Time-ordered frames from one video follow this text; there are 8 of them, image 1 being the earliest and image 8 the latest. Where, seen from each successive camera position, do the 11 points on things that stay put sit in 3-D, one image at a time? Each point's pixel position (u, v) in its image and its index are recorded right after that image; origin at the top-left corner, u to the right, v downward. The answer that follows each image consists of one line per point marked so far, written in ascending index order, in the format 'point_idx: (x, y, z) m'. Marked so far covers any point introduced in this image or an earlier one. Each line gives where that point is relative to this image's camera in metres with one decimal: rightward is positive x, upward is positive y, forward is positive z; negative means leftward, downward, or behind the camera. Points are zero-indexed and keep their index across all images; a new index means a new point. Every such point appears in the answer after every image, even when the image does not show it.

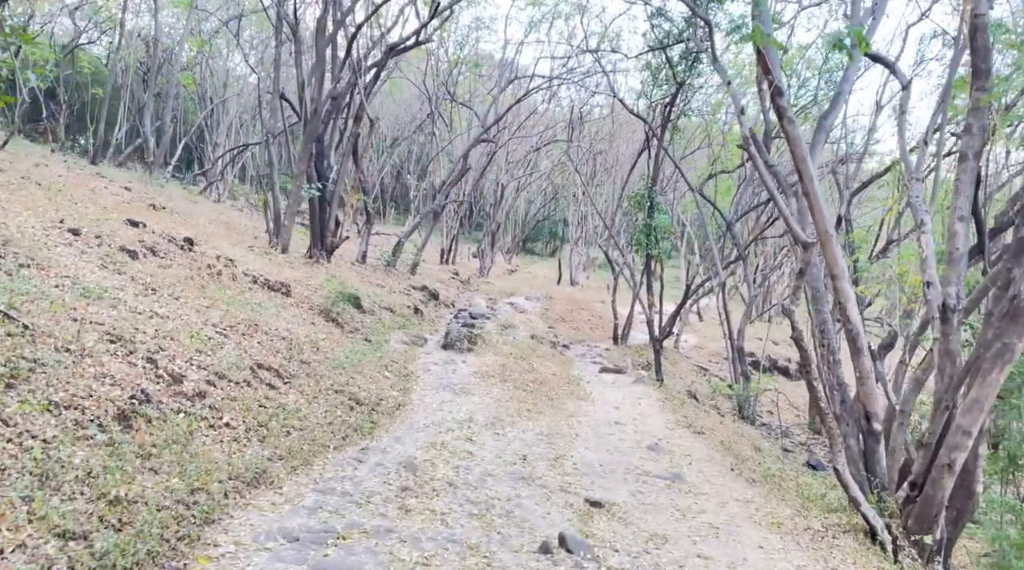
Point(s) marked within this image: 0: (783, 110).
0: (+2.6, +1.7, +8.4) m
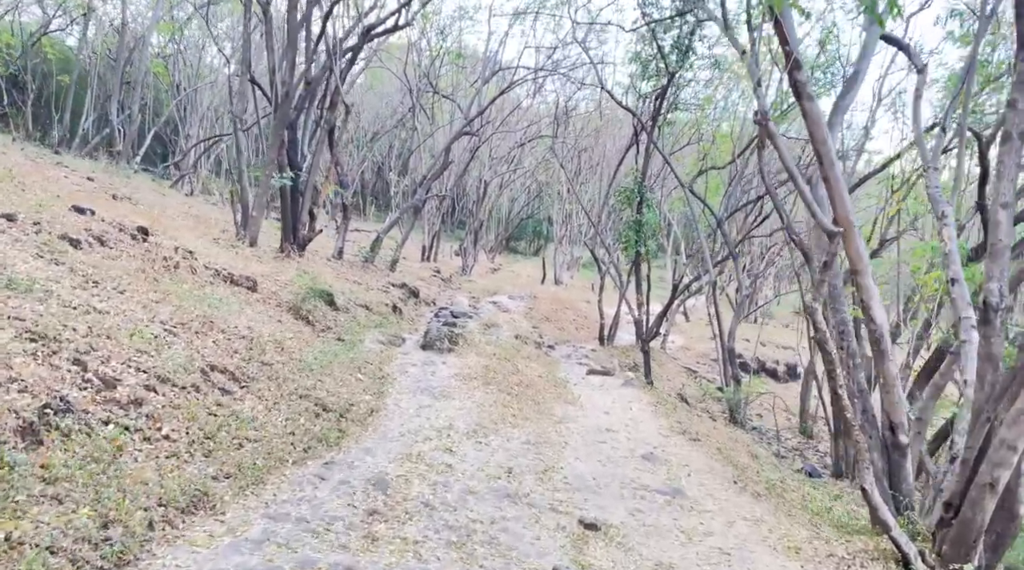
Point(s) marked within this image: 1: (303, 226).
0: (+2.5, +1.7, +7.6) m
1: (-4.0, +1.1, +17.1) m
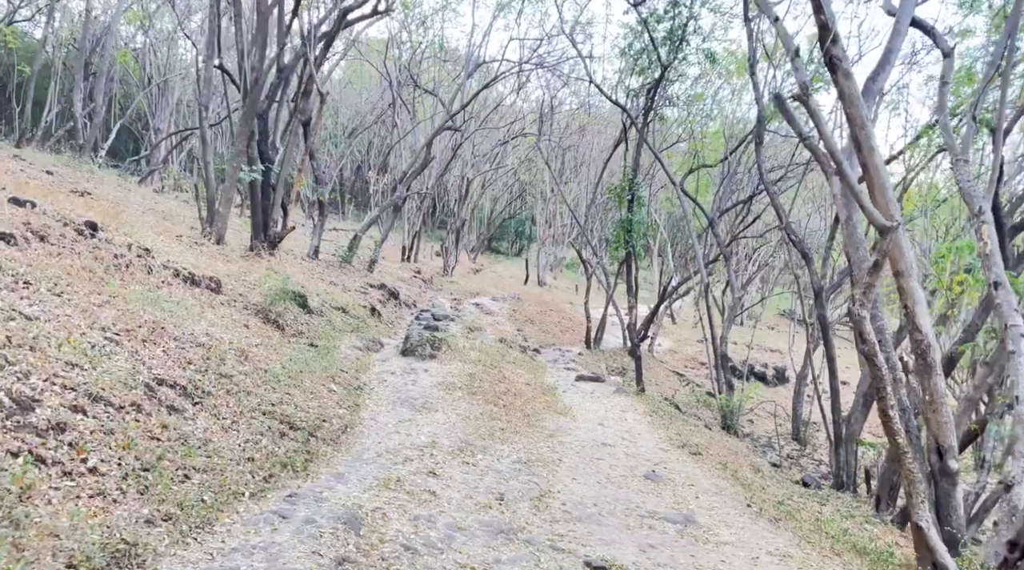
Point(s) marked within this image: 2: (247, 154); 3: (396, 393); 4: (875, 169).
0: (+2.4, +1.7, +6.6) m
1: (-4.3, +1.1, +16.0) m
2: (-4.7, +2.4, +15.7) m
3: (-1.5, -1.4, +11.2) m
4: (+2.7, +0.9, +6.7) m
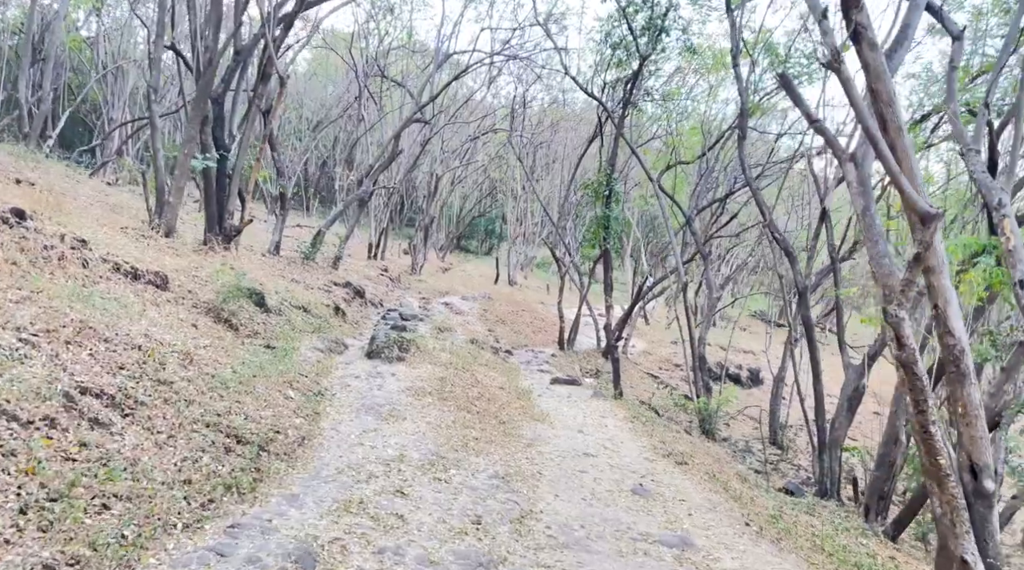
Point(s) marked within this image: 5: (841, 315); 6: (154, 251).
0: (+2.3, +1.7, +5.9) m
1: (-4.7, +1.2, +15.0) m
2: (-5.2, +2.4, +14.7) m
3: (-1.8, -1.3, +10.3) m
4: (+2.6, +0.9, +5.9) m
5: (+6.5, -0.6, +17.6) m
6: (-4.9, +0.5, +12.0) m
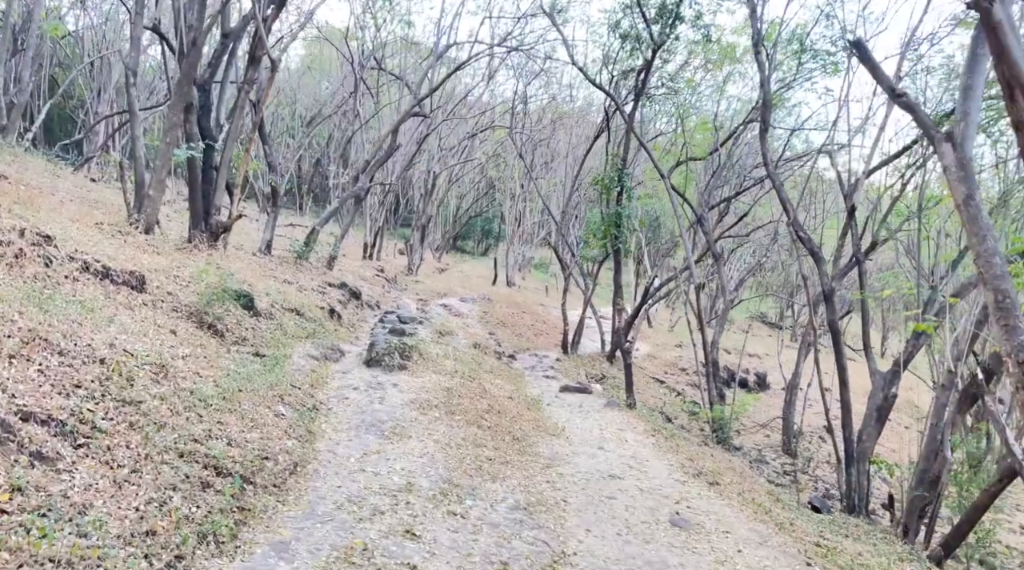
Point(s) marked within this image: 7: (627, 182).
0: (+2.5, +1.7, +4.8) m
1: (-4.6, +1.2, +13.9) m
2: (-5.0, +2.4, +13.6) m
3: (-1.6, -1.3, +9.2) m
4: (+2.8, +0.9, +4.9) m
5: (+6.7, -0.6, +16.6) m
6: (-4.7, +0.5, +10.9) m
7: (+2.5, +2.3, +19.7) m
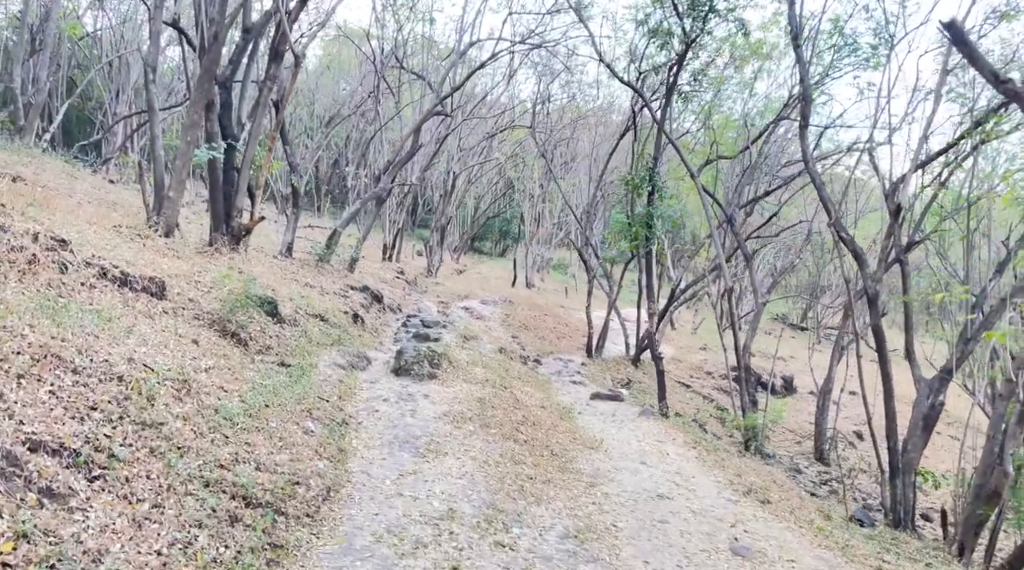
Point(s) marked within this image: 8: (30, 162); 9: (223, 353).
0: (+2.9, +1.6, +4.2) m
1: (-4.1, +1.1, +13.4) m
2: (-4.5, +2.3, +13.1) m
3: (-1.2, -1.4, +8.7) m
4: (+3.2, +0.8, +4.3) m
5: (+7.2, -0.7, +15.9) m
6: (-4.3, +0.4, +10.4) m
7: (+3.1, +2.2, +19.1) m
8: (-10.1, +2.6, +18.6) m
9: (-2.7, -0.6, +8.4) m
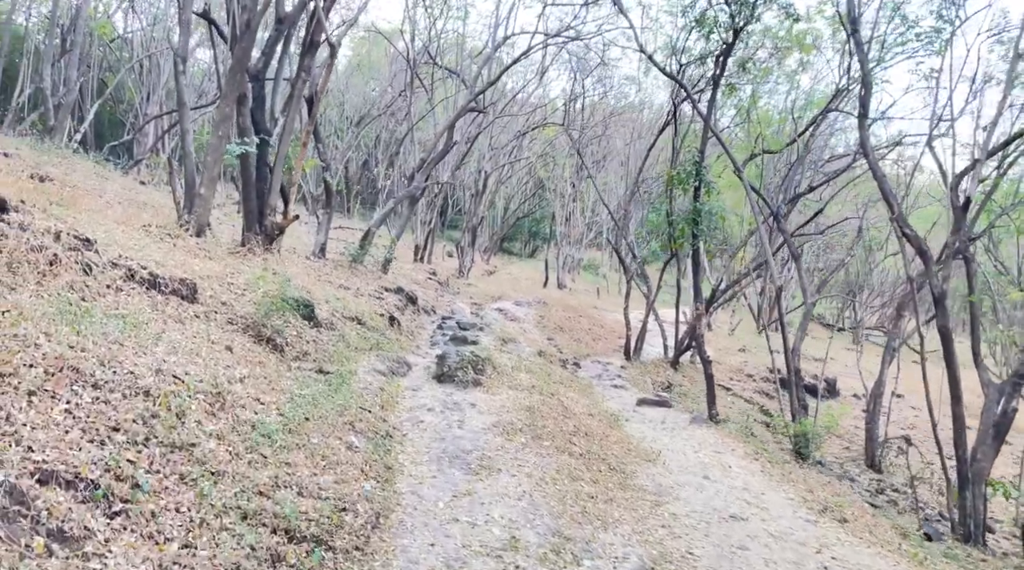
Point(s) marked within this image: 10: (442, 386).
0: (+3.2, +1.6, +3.4) m
1: (-3.5, +1.1, +12.8) m
2: (-3.9, +2.3, +12.5) m
3: (-0.7, -1.4, +8.0) m
4: (+3.5, +0.8, +3.5) m
5: (+7.9, -0.7, +15.0) m
6: (-3.7, +0.4, +9.9) m
7: (+3.9, +2.2, +18.3) m
8: (-9.3, +2.5, +18.2) m
9: (-2.2, -0.7, +7.8) m
10: (-0.8, -1.2, +10.6) m
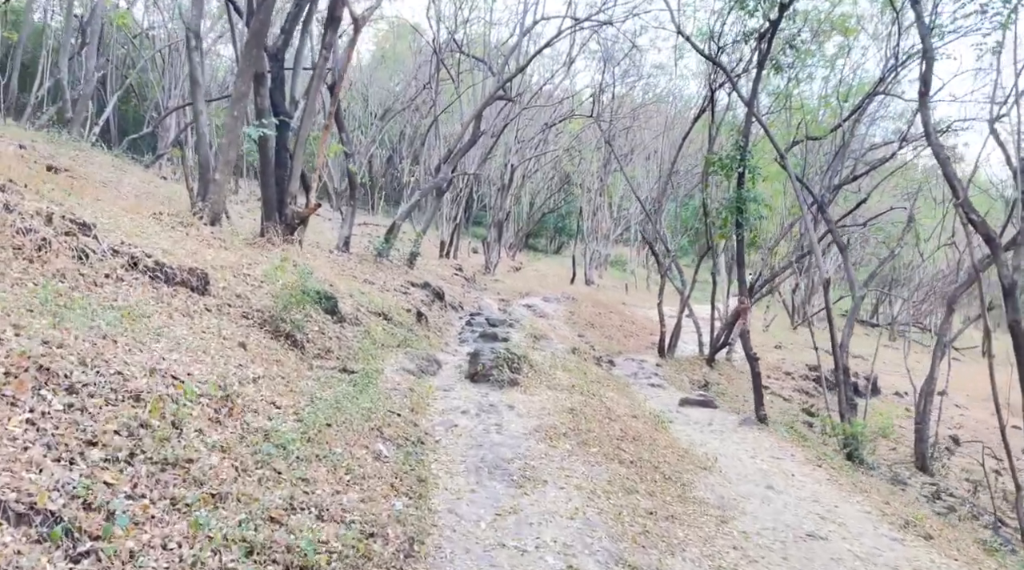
0: (+3.5, +1.7, +2.5) m
1: (-3.0, +1.2, +12.0) m
2: (-3.4, +2.4, +11.8) m
3: (-0.3, -1.3, +7.2) m
4: (+3.8, +0.9, +2.5) m
5: (+8.5, -0.5, +13.9) m
6: (-3.3, +0.4, +9.1) m
7: (+4.6, +2.3, +17.3) m
8: (-8.7, +2.6, +17.6) m
9: (-1.9, -0.6, +7.0) m
10: (-0.4, -1.1, +9.7) m
